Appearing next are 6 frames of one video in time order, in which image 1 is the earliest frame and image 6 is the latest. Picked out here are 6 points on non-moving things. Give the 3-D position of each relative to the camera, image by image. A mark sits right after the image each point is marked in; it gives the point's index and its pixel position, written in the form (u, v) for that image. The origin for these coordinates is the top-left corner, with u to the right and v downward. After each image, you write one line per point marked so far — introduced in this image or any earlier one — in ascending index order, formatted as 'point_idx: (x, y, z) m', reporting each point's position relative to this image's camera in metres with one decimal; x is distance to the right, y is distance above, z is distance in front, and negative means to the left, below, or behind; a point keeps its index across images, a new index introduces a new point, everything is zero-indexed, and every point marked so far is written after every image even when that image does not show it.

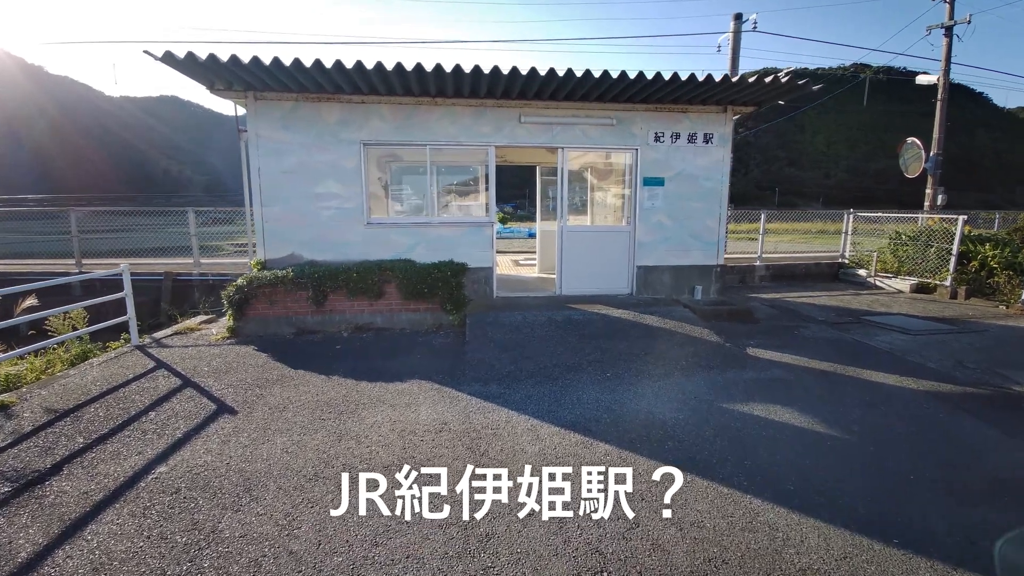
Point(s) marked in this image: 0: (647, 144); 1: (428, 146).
0: (+1.7, +1.8, +6.0) m
1: (-1.0, +1.7, +5.8) m
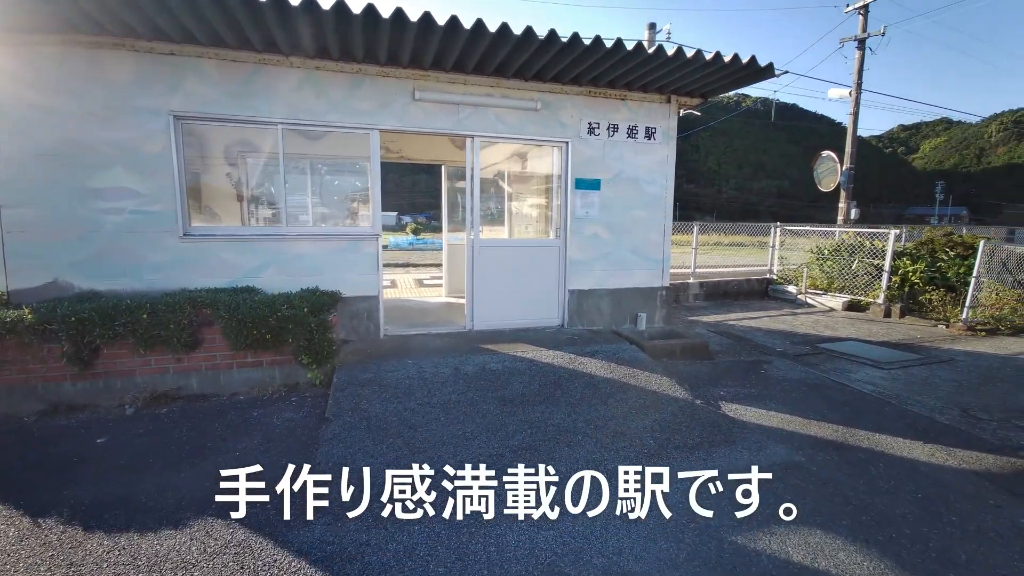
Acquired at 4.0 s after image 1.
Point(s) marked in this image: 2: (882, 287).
0: (+0.7, +1.5, +4.7) m
1: (-2.0, +1.4, +4.1) m
2: (+5.8, 0.0, +7.4) m
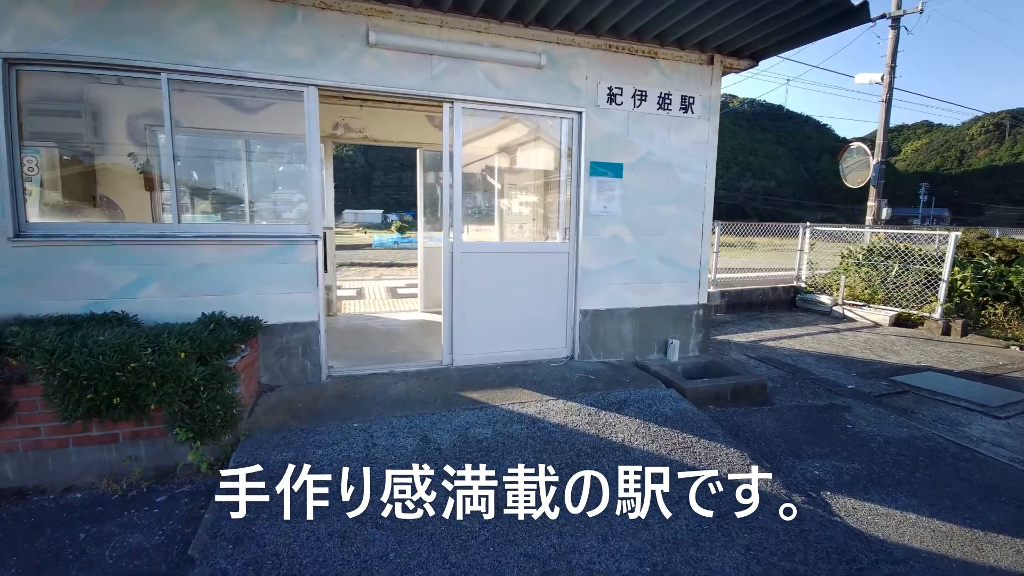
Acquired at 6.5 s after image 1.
0: (+0.6, +1.4, +3.5) m
1: (-2.0, +1.2, +2.8) m
2: (+5.7, -0.1, +6.4) m
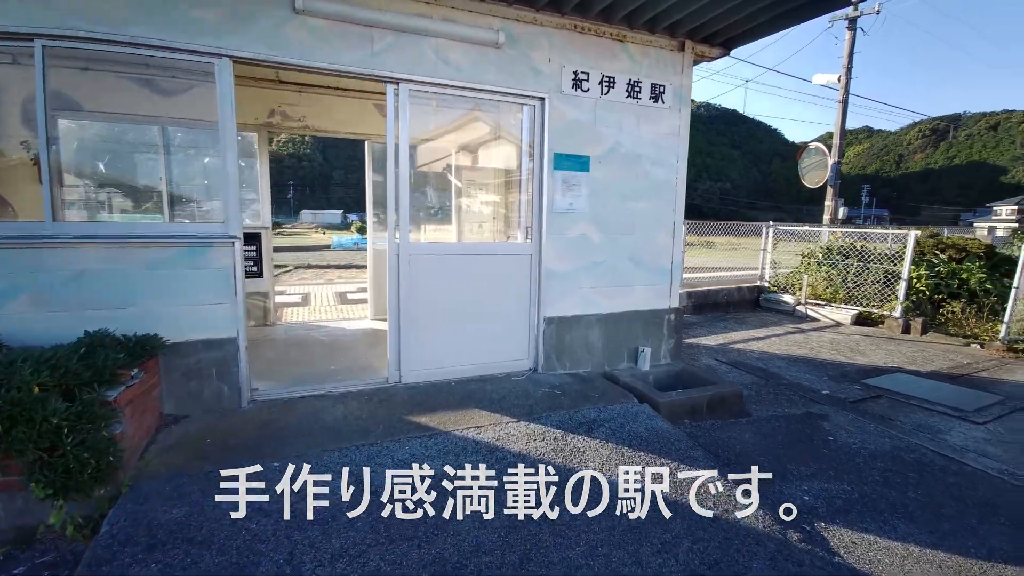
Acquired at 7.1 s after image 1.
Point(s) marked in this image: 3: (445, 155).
0: (+0.3, +1.3, +3.2) m
1: (-2.3, +1.2, +2.3) m
2: (+5.2, -0.1, +6.4) m
3: (-0.5, +0.9, +3.1) m
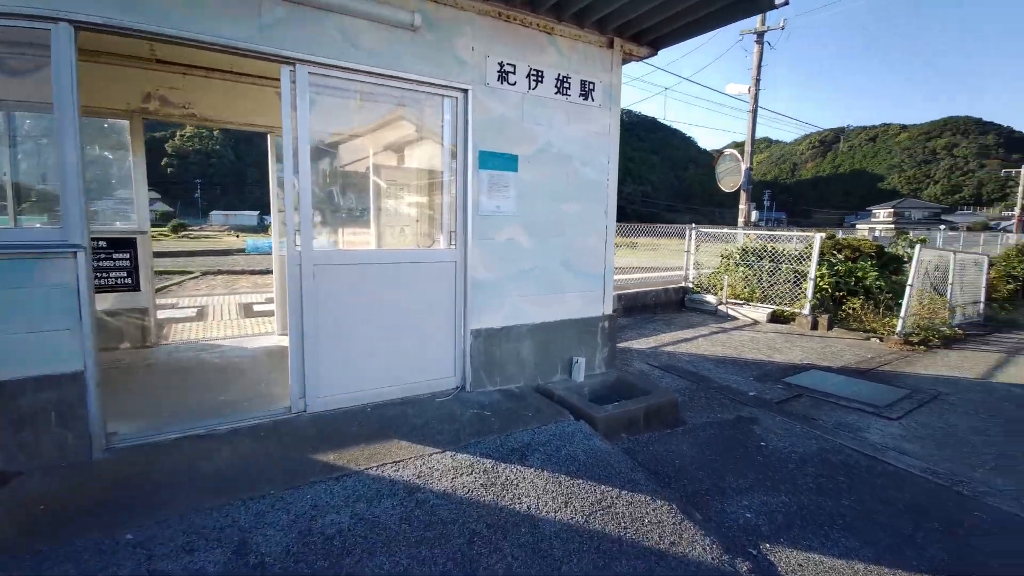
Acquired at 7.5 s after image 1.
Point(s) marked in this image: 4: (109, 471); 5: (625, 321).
0: (-0.2, +1.3, +2.9) m
1: (-2.6, +1.1, +1.6) m
2: (+4.2, -0.1, +6.8) m
3: (-0.9, +0.9, +2.8) m
4: (-1.7, -0.8, +2.1) m
5: (+1.6, -0.5, +6.8) m
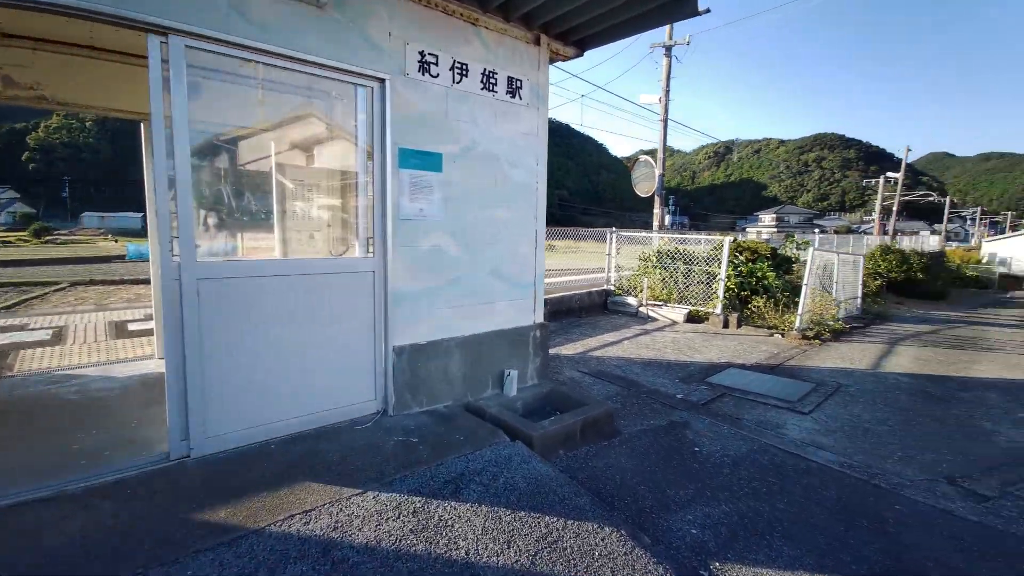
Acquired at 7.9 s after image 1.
0: (-0.6, +1.2, +2.6) m
1: (-2.8, +1.0, +1.0) m
2: (+3.1, -0.1, +7.2) m
3: (-1.3, +0.8, +2.3) m
4: (-2.0, -0.9, +1.5) m
5: (+0.6, -0.5, +6.7) m
